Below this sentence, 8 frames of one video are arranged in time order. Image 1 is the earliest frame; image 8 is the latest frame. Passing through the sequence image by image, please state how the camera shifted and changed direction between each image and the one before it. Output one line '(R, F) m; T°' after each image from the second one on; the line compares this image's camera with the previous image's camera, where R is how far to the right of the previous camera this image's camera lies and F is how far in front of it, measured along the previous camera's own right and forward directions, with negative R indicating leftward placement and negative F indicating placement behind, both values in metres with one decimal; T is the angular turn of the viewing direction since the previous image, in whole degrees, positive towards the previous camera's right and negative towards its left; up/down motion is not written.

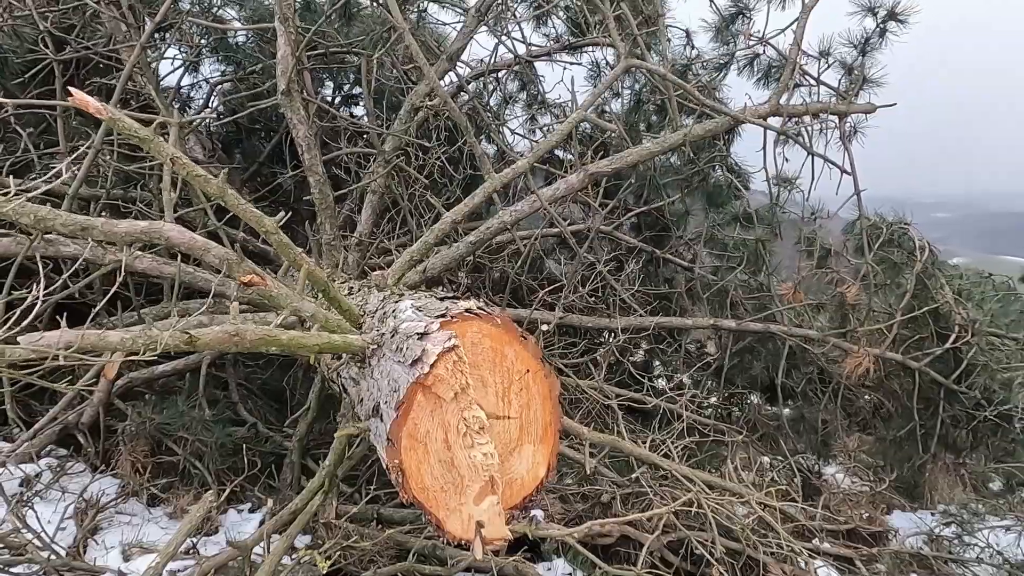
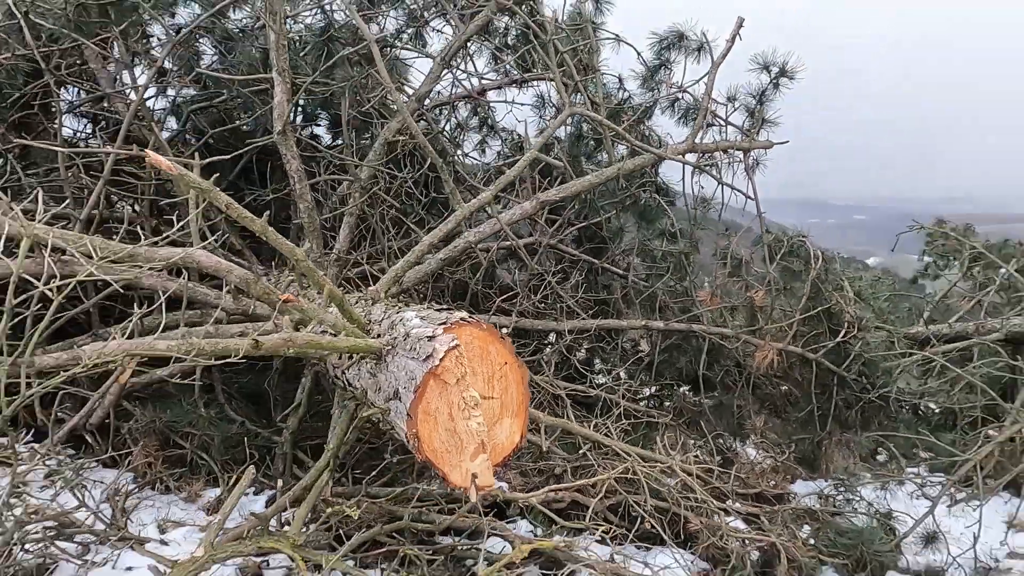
(-0.1, -0.5) m; +5°
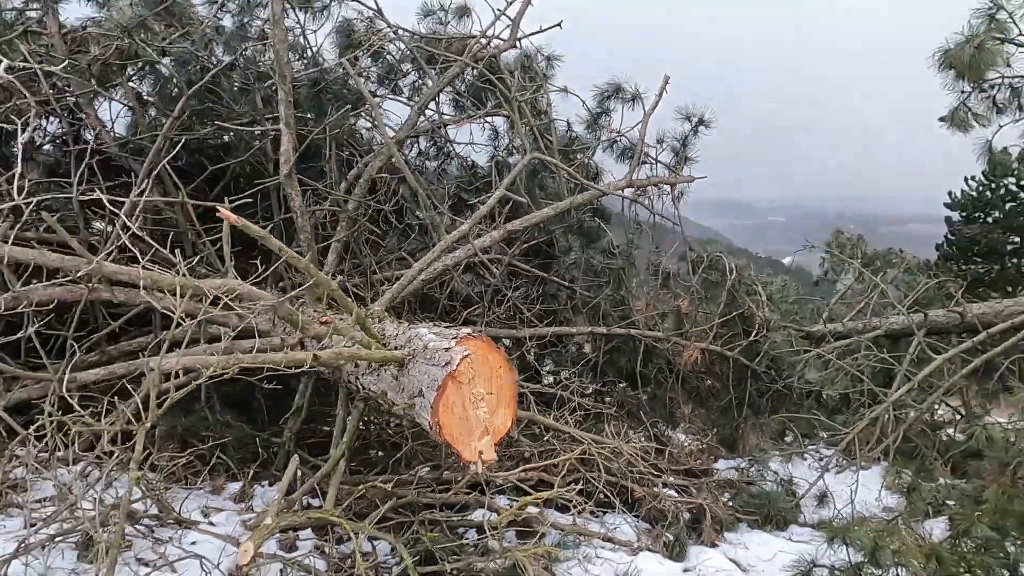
(-0.2, -0.6) m; +6°
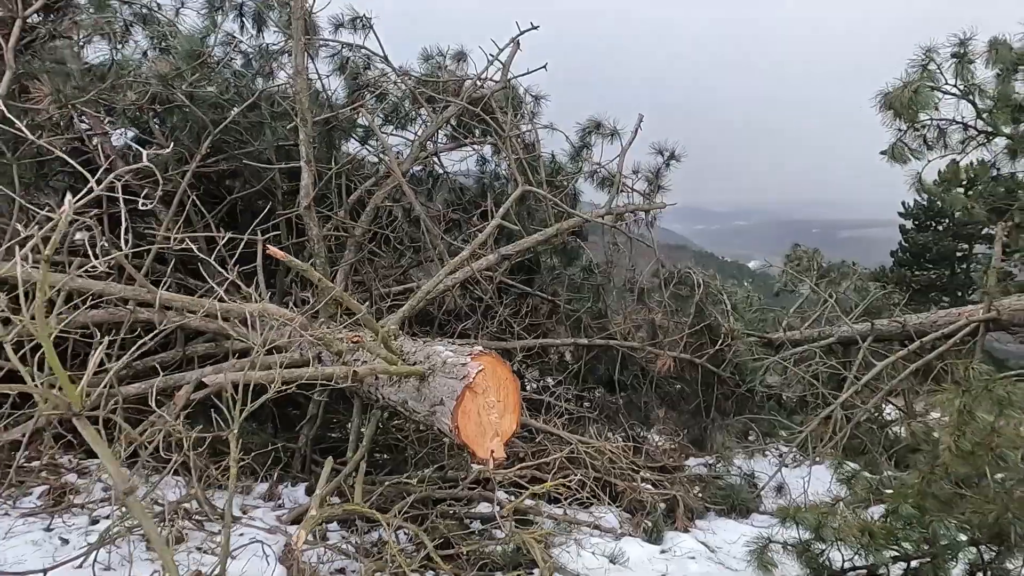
(-0.2, -0.4) m; +3°
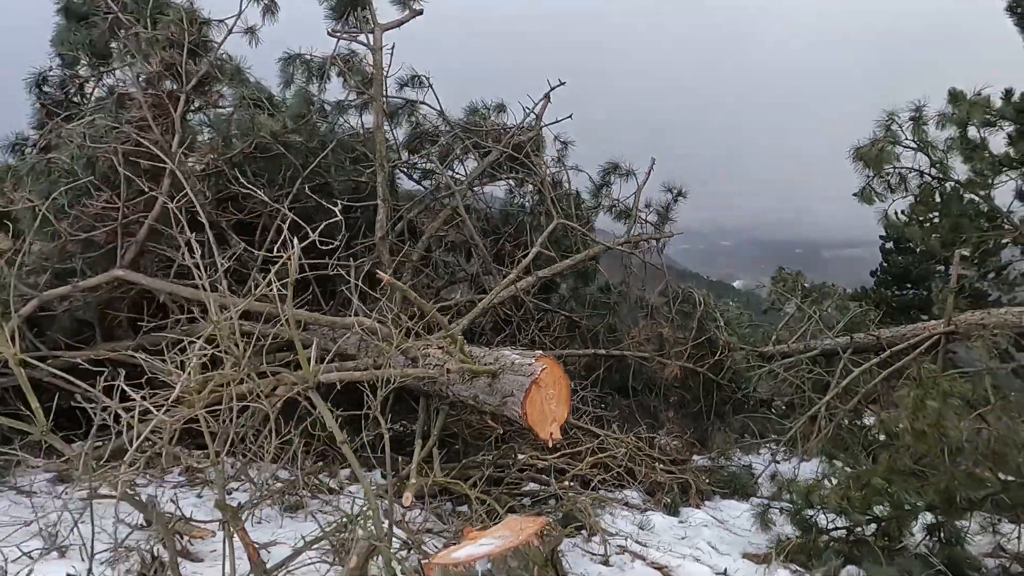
(-0.4, -0.8) m; +1°
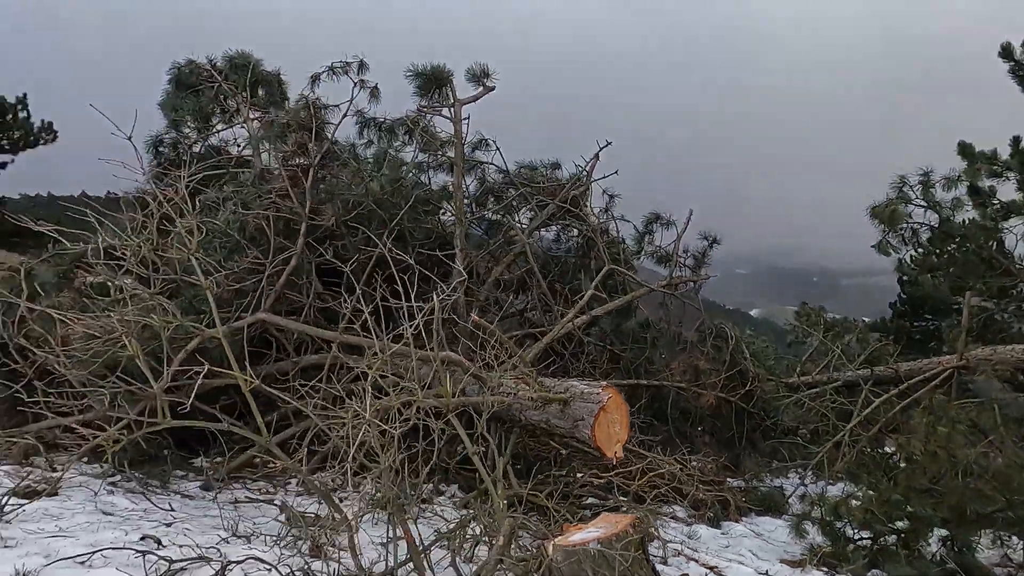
(-0.4, -0.7) m; -1°
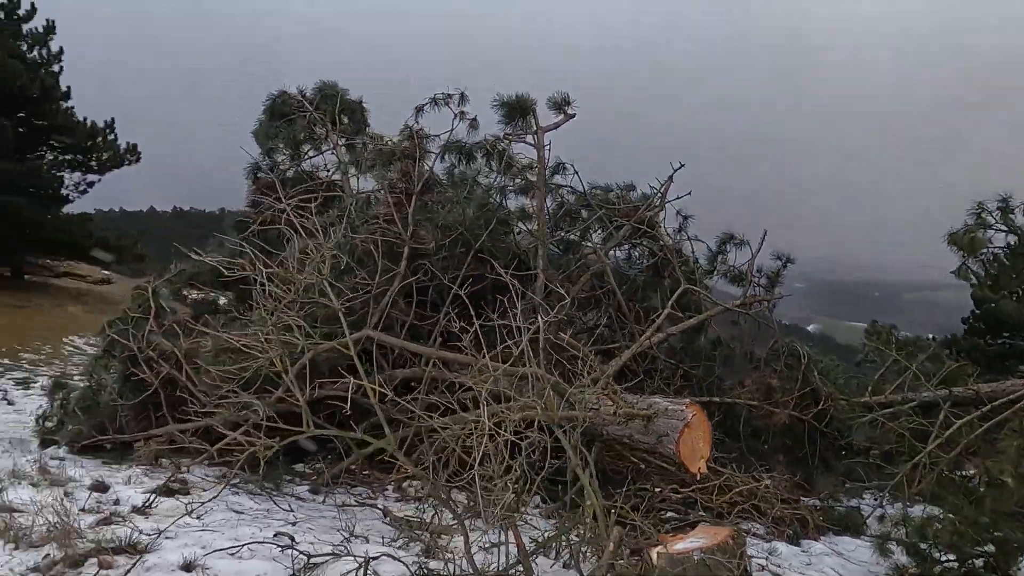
(-0.3, -0.2) m; -4°
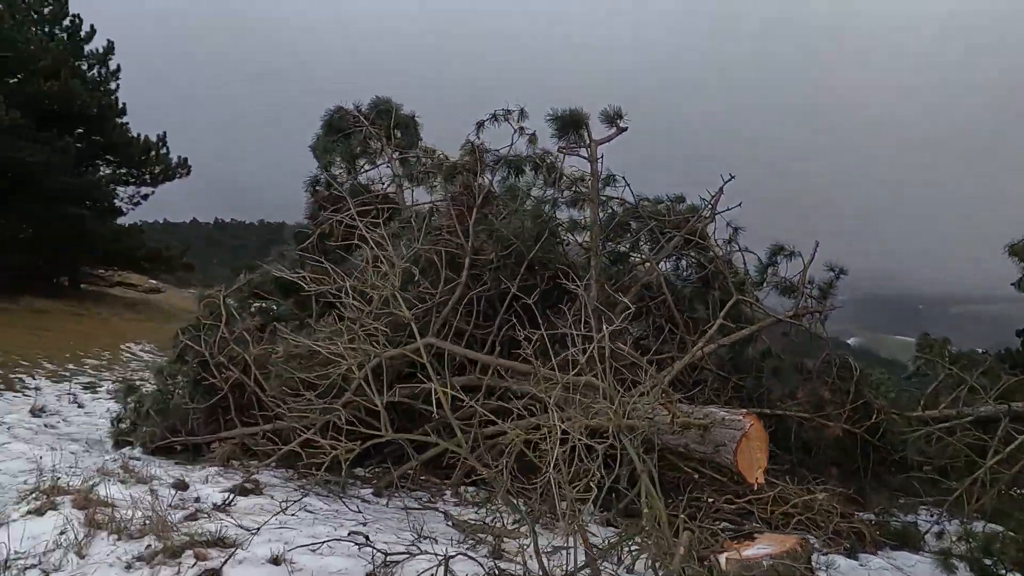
(-0.2, -0.1) m; -3°
